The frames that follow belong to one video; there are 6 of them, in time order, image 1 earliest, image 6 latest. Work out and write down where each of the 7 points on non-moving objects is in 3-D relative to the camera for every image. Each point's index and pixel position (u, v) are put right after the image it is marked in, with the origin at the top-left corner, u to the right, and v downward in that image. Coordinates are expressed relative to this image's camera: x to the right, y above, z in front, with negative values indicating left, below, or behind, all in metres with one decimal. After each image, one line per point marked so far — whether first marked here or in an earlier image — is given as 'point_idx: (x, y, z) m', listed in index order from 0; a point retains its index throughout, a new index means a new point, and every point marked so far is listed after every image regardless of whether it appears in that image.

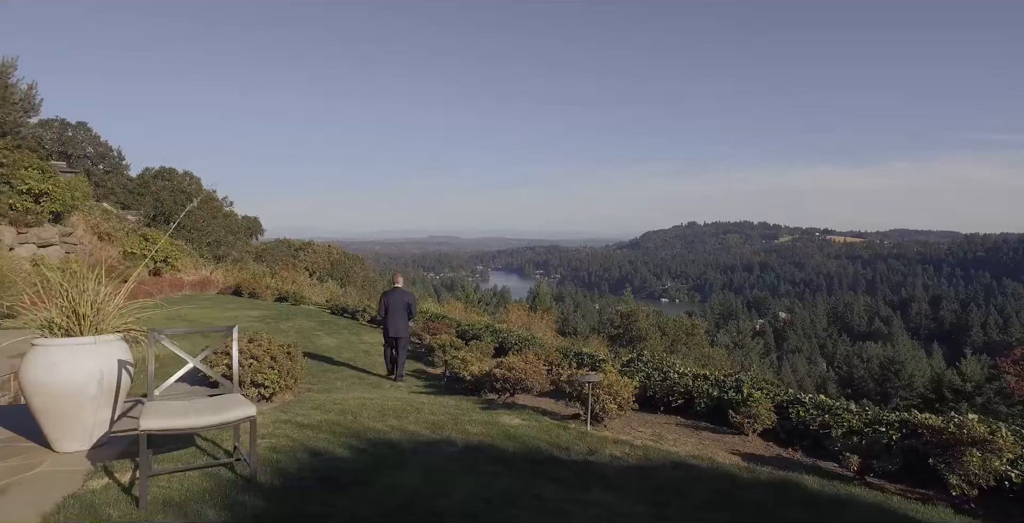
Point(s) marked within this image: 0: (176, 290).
0: (-9.2, -0.8, +13.5) m
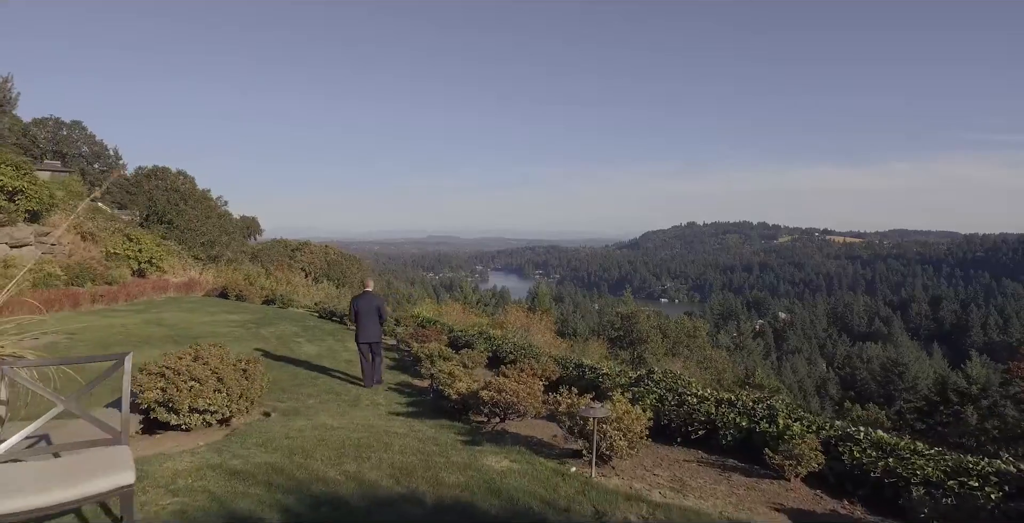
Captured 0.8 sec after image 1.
0: (-9.3, -0.8, +13.0) m
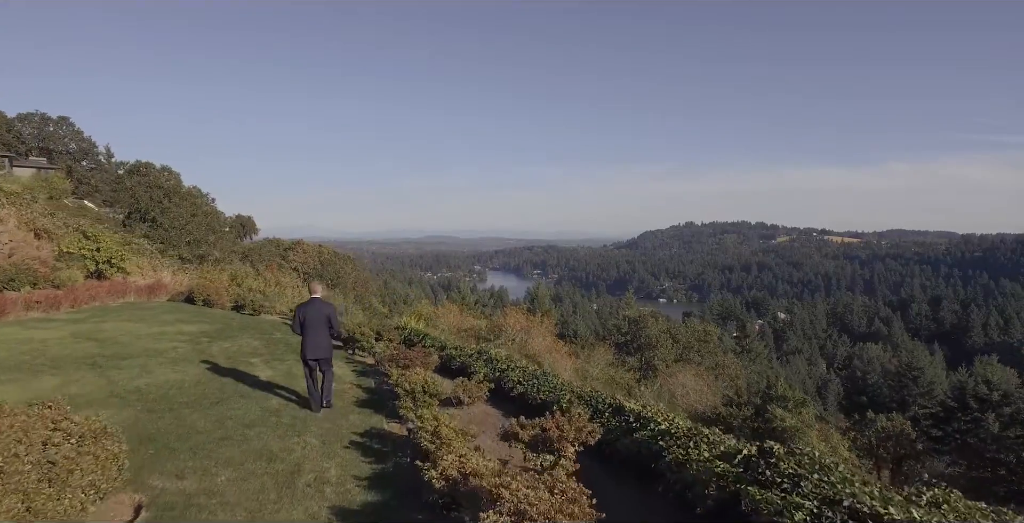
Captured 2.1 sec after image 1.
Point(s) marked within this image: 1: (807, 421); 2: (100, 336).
0: (-9.2, -0.8, +11.5) m
1: (+9.1, -4.9, +15.2) m
2: (-6.0, -1.1, +7.2) m
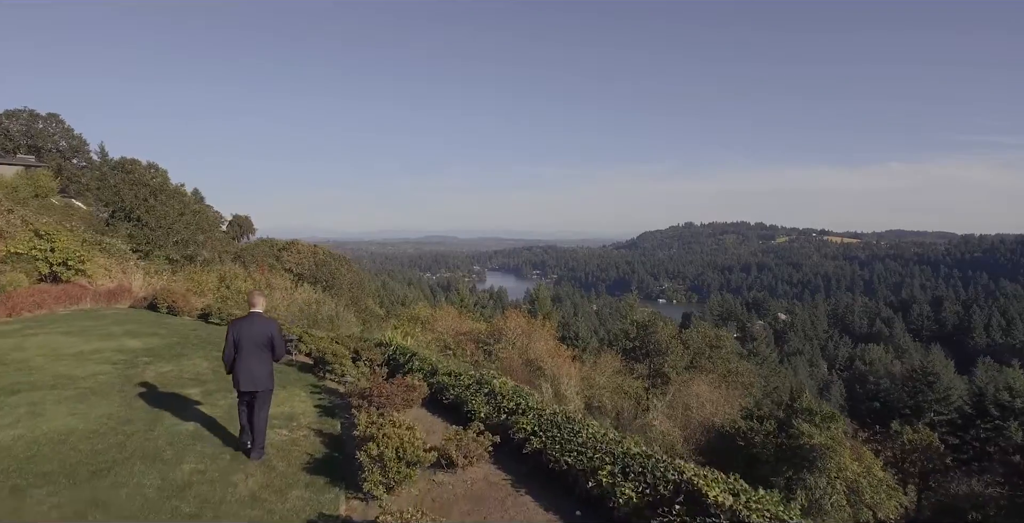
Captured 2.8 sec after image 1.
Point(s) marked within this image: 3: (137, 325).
0: (-9.2, -0.8, +10.2) m
1: (+9.2, -4.9, +13.9) m
2: (-5.9, -1.1, +5.9) m
3: (-6.7, -1.1, +8.8) m
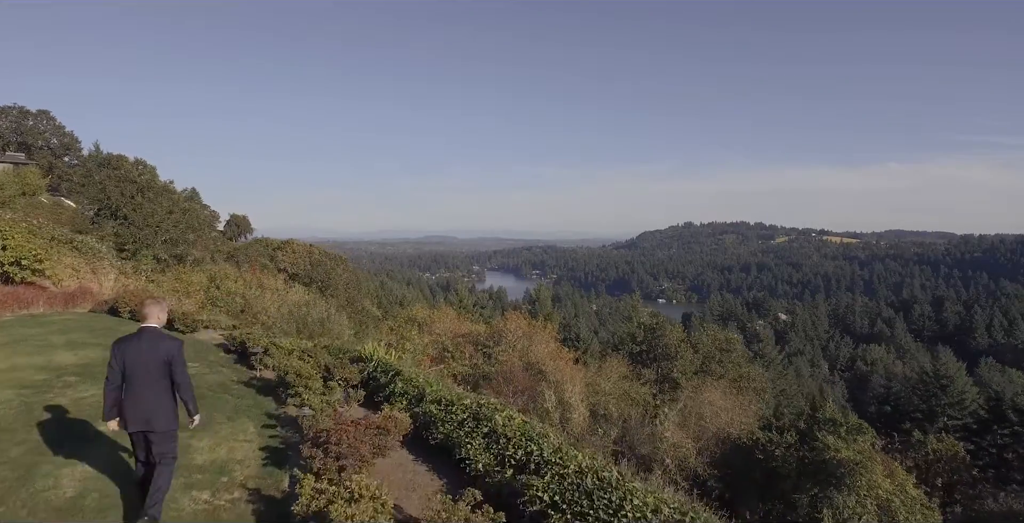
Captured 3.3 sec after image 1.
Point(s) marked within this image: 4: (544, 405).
0: (-9.1, -0.8, +9.1) m
1: (+9.2, -4.9, +12.9) m
2: (-5.9, -1.1, +4.8) m
3: (-6.6, -1.1, +7.8) m
4: (+1.1, -5.0, +17.0) m
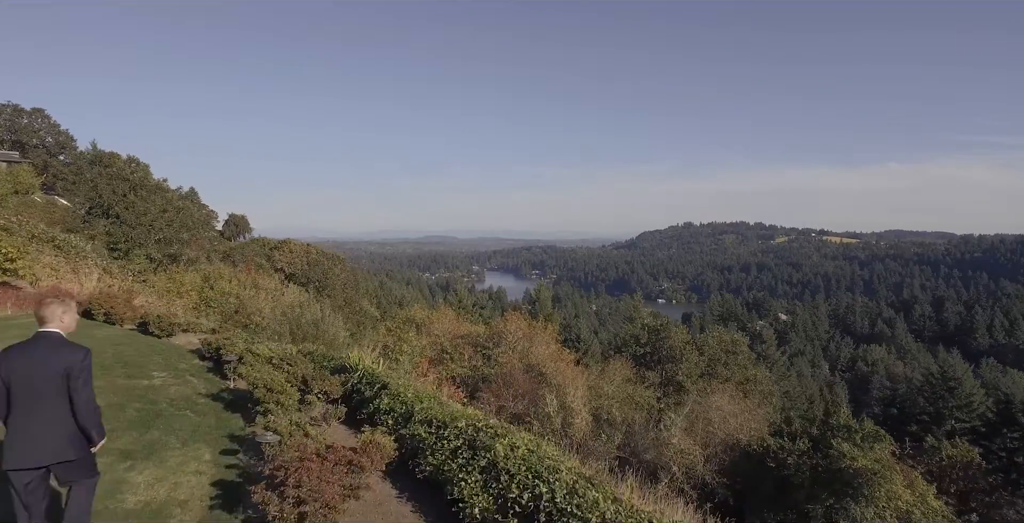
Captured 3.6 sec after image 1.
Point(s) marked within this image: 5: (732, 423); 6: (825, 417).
0: (-9.1, -0.8, +8.5) m
1: (+9.2, -4.9, +12.3) m
2: (-5.9, -1.1, +4.3) m
3: (-6.6, -1.1, +7.2) m
4: (+1.1, -5.0, +16.4) m
5: (+7.0, -5.2, +15.8) m
6: (+9.6, -4.7, +15.1) m
